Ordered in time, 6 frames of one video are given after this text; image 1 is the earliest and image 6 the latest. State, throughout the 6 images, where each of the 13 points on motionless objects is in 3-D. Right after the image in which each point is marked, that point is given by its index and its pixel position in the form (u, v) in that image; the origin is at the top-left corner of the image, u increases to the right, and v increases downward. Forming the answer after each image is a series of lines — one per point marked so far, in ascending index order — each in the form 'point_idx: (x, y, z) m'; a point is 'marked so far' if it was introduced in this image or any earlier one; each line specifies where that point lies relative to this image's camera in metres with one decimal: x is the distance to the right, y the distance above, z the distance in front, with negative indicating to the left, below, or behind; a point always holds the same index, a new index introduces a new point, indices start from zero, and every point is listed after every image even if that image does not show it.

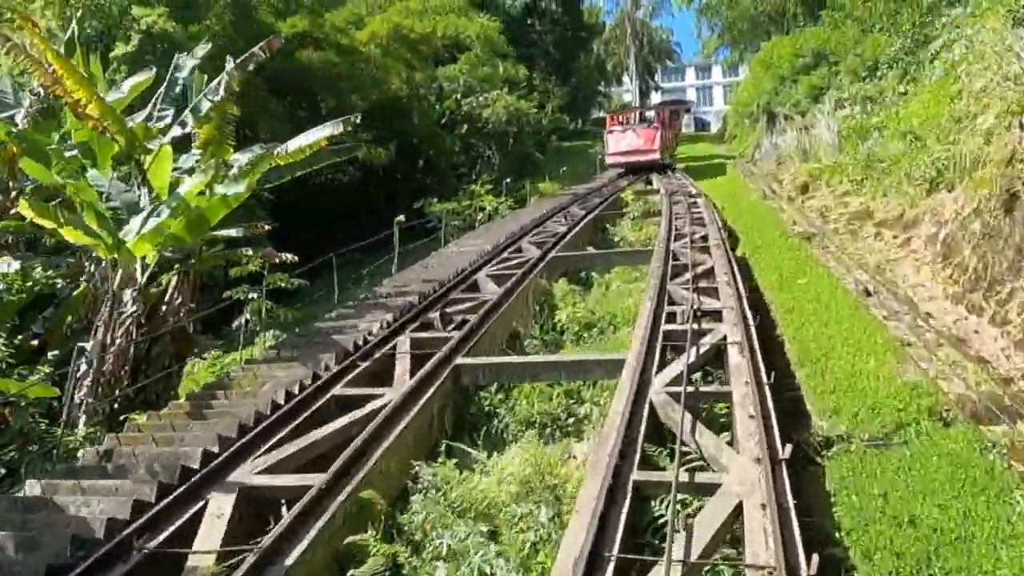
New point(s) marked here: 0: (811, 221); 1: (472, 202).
0: (+6.4, +1.4, +16.5) m
1: (-1.0, +2.1, +19.2) m
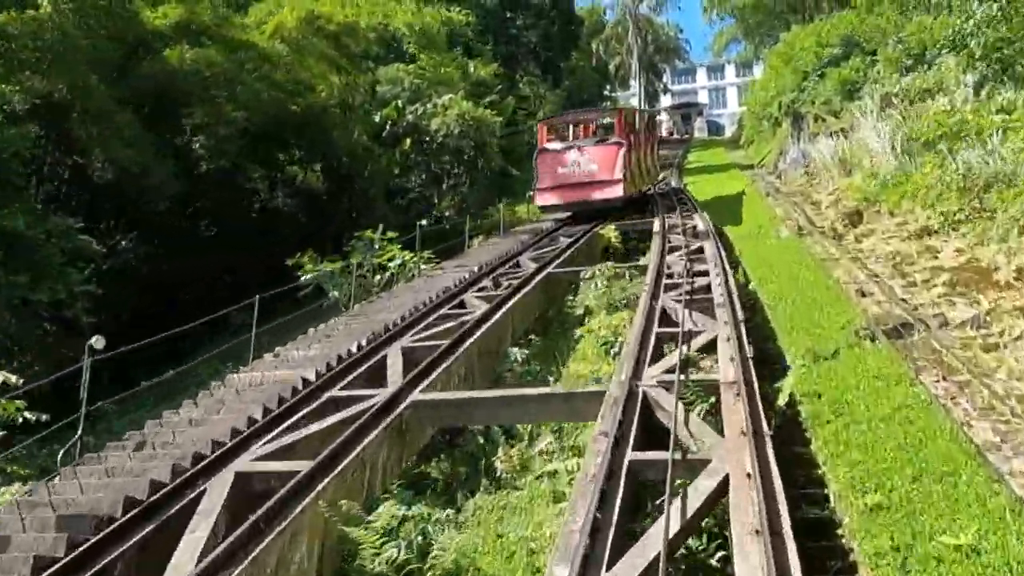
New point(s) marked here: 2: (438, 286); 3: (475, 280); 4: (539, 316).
0: (+5.0, 0.0, +10.2) m
1: (-2.4, +0.5, +13.1) m
2: (-1.2, 0.0, +11.6) m
3: (-0.6, +0.1, +12.0) m
4: (+0.4, -0.4, +11.5) m
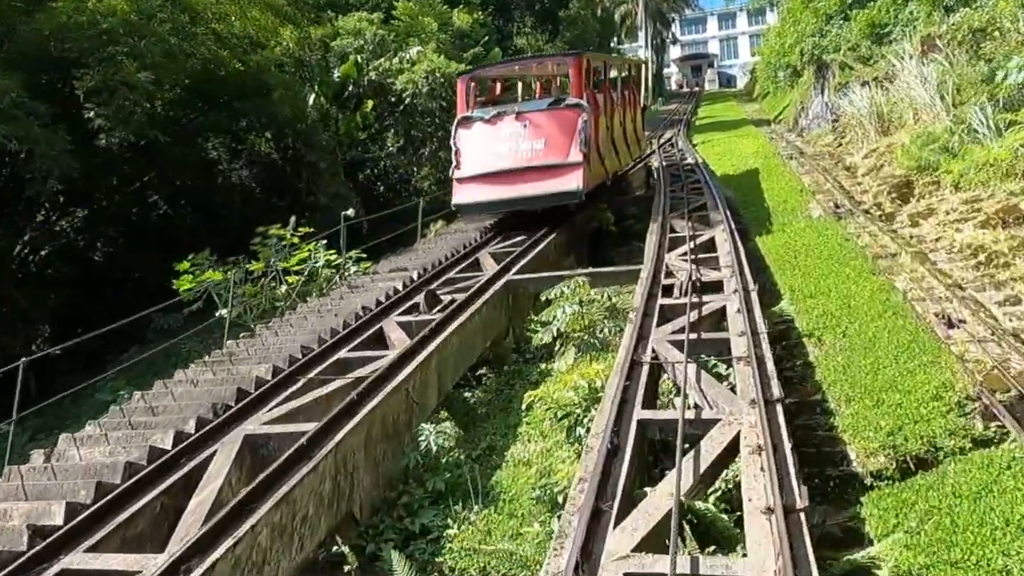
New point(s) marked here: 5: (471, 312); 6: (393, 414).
0: (+4.3, -0.2, +7.1) m
1: (-3.1, +0.3, +10.0) m
2: (-1.8, -0.2, +8.6) m
3: (-1.2, -0.1, +8.9) m
4: (-0.3, -0.6, +8.4) m
5: (-0.4, -0.3, +8.0) m
6: (-0.9, -1.0, +6.0) m
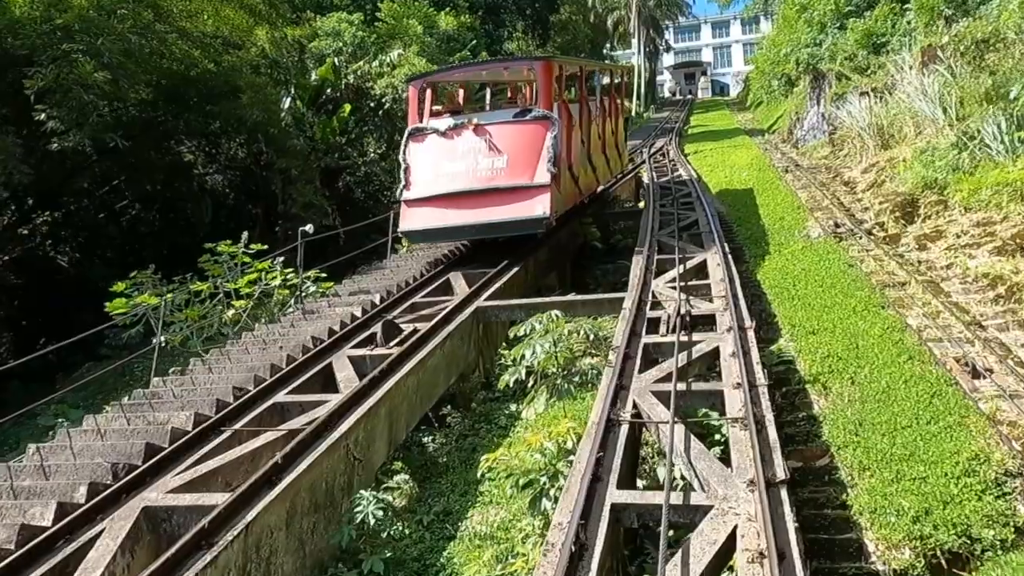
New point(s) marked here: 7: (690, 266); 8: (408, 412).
0: (+4.0, -0.5, +6.2) m
1: (-3.4, +0.1, +9.1) m
2: (-2.1, -0.5, +7.7) m
3: (-1.5, -0.4, +8.0) m
4: (-0.6, -0.9, +7.5) m
5: (-0.7, -0.6, +7.1) m
6: (-1.2, -1.3, +5.1) m
7: (+2.2, +0.3, +9.3) m
8: (-0.9, -1.0, +6.4) m
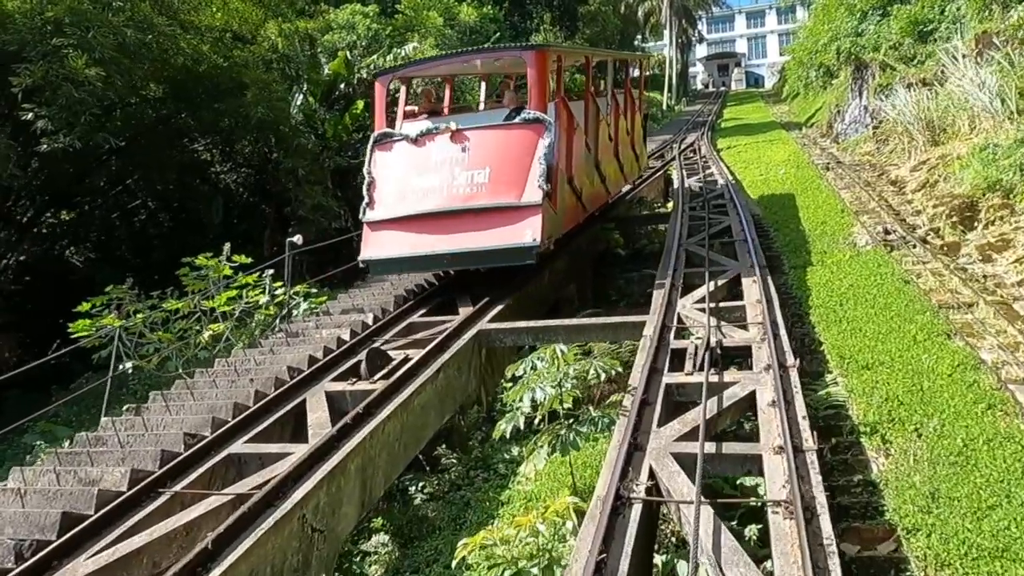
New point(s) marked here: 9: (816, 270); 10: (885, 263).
0: (+4.0, -0.8, +5.1) m
1: (-3.3, -0.1, +8.3) m
2: (-2.1, -0.7, +6.8) m
3: (-1.5, -0.6, +7.1) m
4: (-0.5, -1.1, +6.6) m
5: (-0.7, -0.8, +6.2) m
6: (-1.3, -1.5, +4.2) m
7: (+2.3, +0.1, +8.3) m
8: (-0.9, -1.3, +5.5) m
9: (+3.7, +0.2, +9.3) m
10: (+4.4, +0.3, +9.2) m
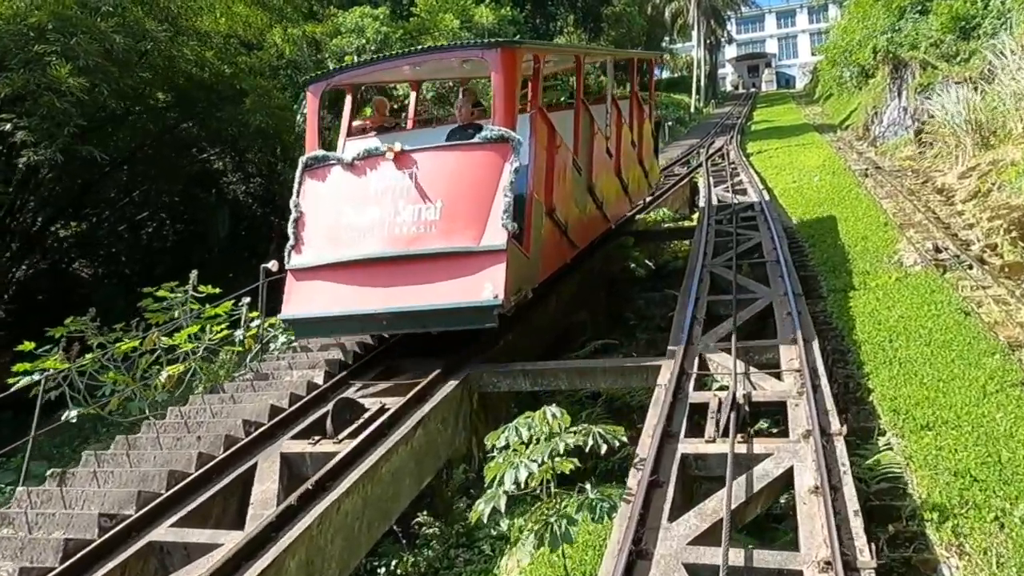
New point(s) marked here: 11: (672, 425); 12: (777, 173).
0: (+3.8, -1.0, +4.0) m
1: (-3.3, -0.4, +7.4) m
2: (-2.1, -1.0, +5.9) m
3: (-1.5, -0.9, +6.2) m
4: (-0.6, -1.4, +5.7) m
5: (-0.8, -1.1, +5.3) m
6: (-1.5, -1.8, +3.2) m
7: (+2.2, -0.2, +7.2) m
8: (-1.0, -1.6, +4.6) m
9: (+3.7, -0.1, +8.2) m
10: (+4.5, 0.0, +8.0) m
11: (+1.0, -0.9, +5.0) m
12: (+6.5, +2.8, +18.7) m
